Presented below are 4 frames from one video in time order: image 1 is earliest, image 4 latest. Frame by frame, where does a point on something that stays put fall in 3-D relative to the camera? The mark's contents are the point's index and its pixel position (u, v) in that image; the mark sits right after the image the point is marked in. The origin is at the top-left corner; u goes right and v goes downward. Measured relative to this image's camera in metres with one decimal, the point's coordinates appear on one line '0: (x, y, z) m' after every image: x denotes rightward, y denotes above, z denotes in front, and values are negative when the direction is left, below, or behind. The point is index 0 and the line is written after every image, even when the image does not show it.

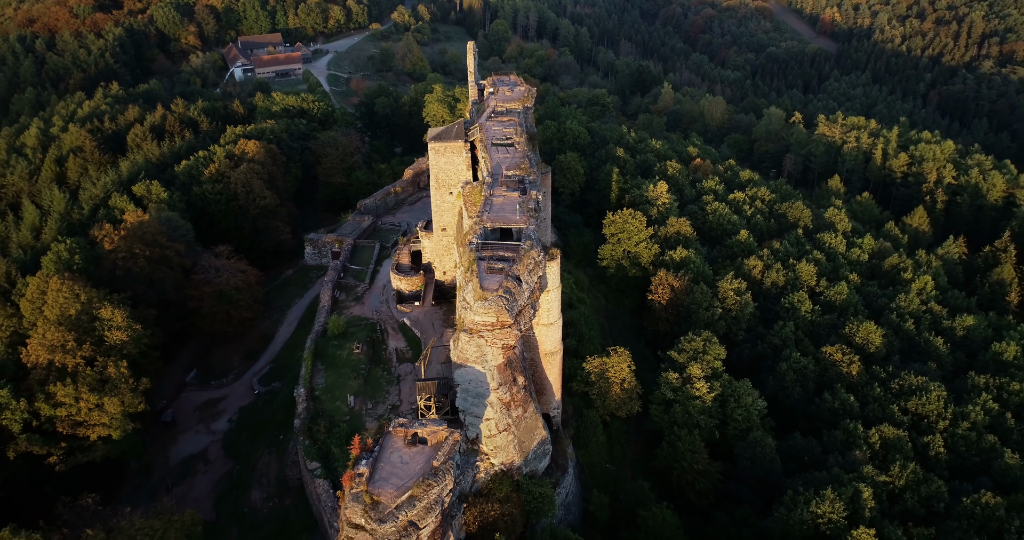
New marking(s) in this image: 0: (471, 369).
0: (-1.3, -3.1, +18.1) m
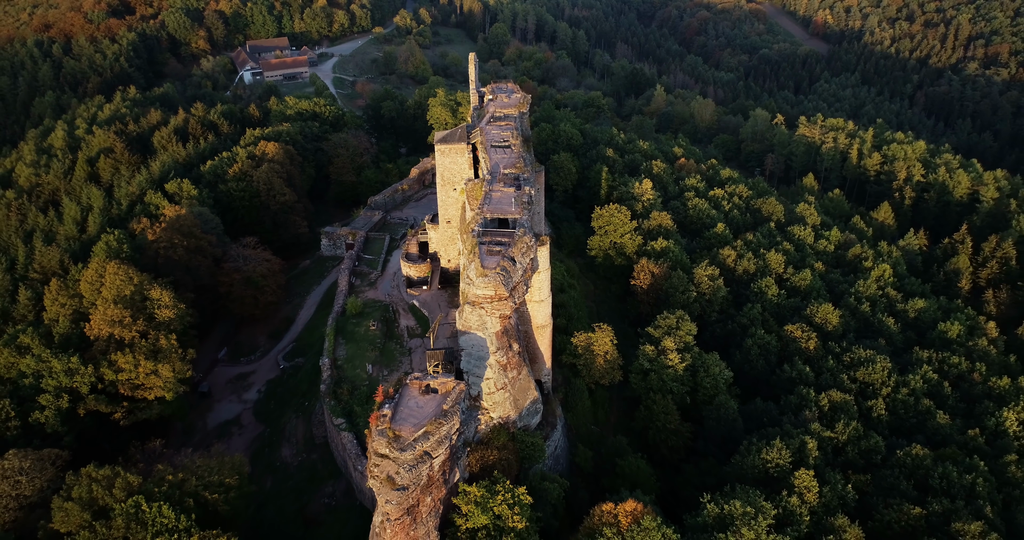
0: (-1.4, -2.5, +21.7) m
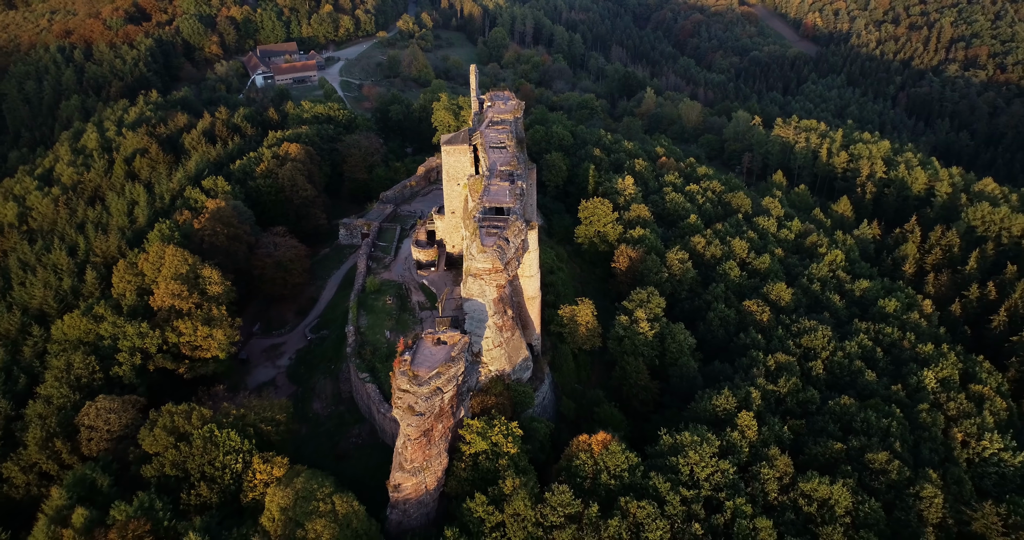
0: (-1.7, -1.4, +26.8) m
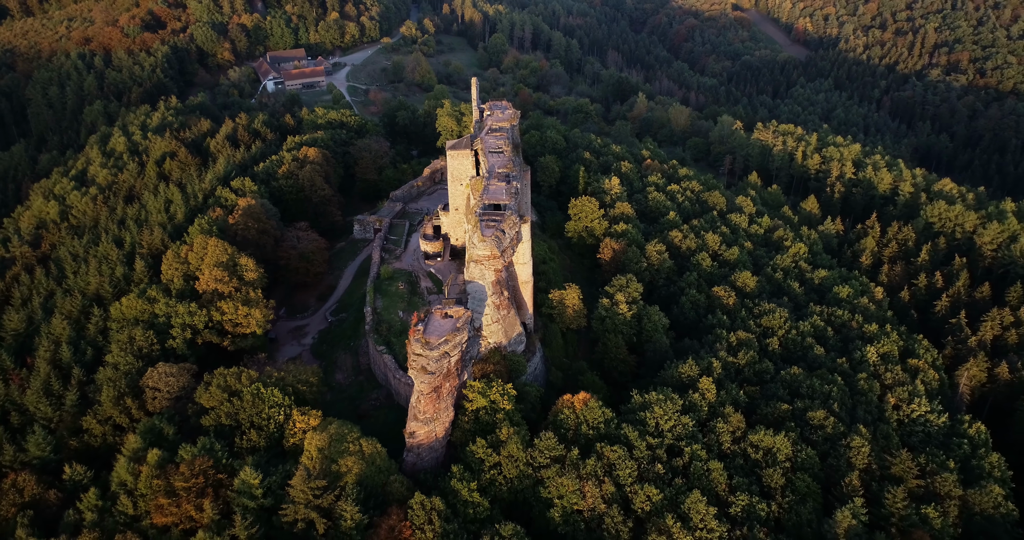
0: (-1.9, -0.7, +31.9) m
